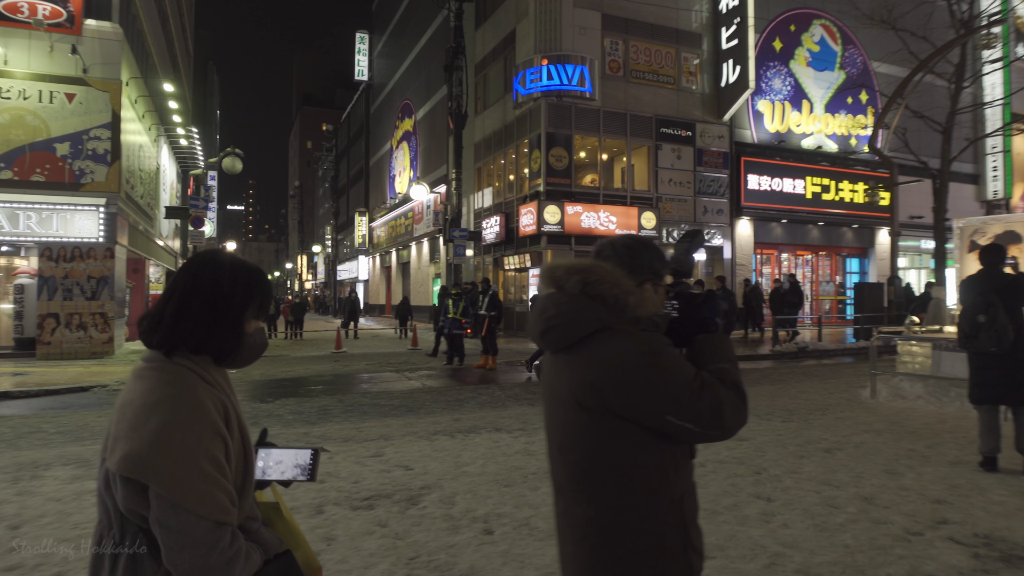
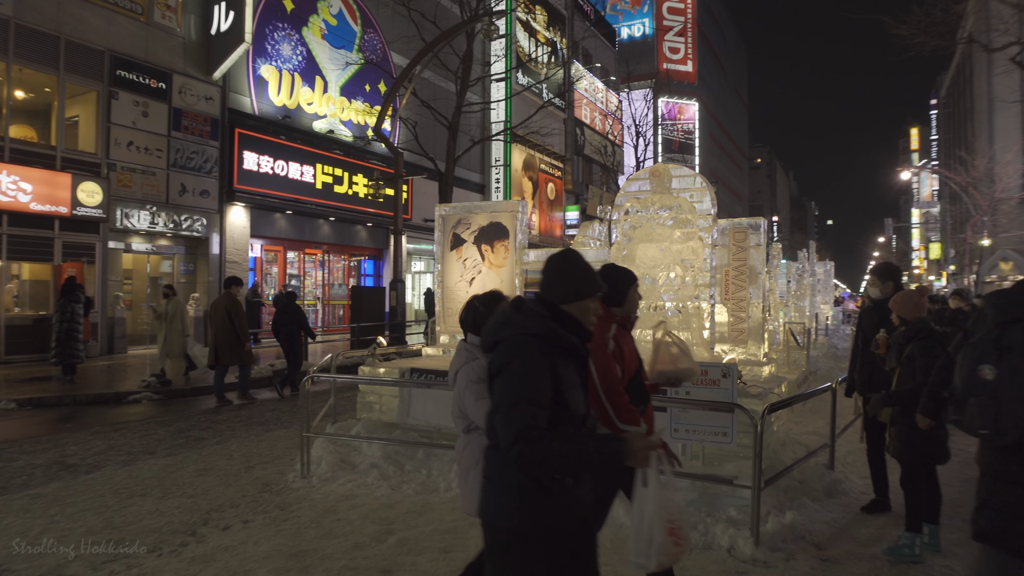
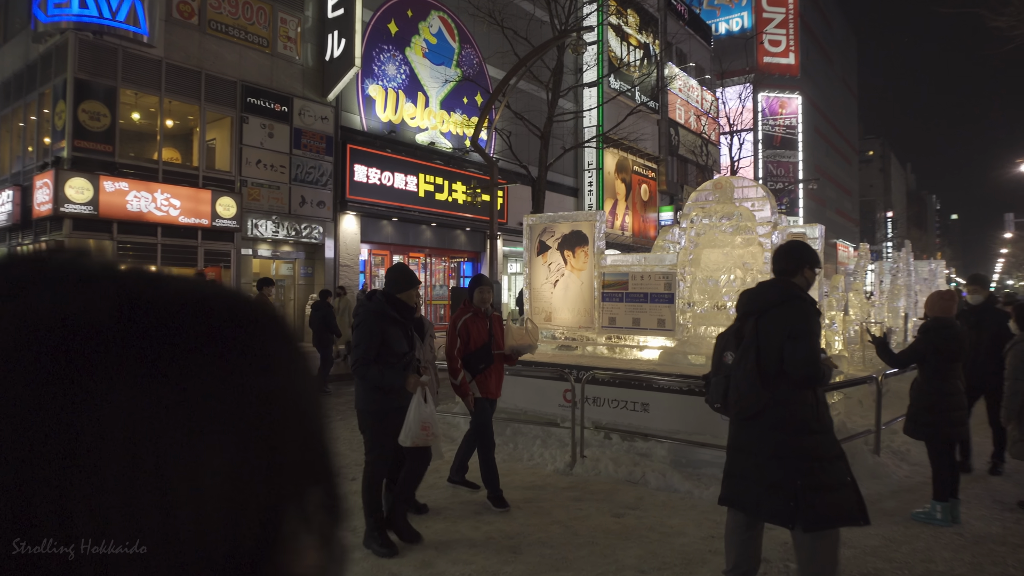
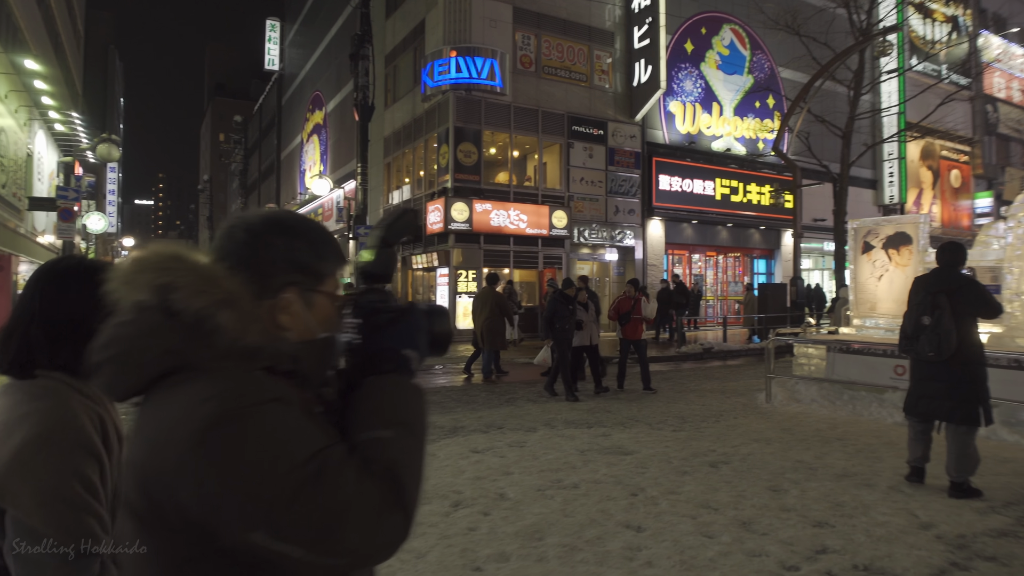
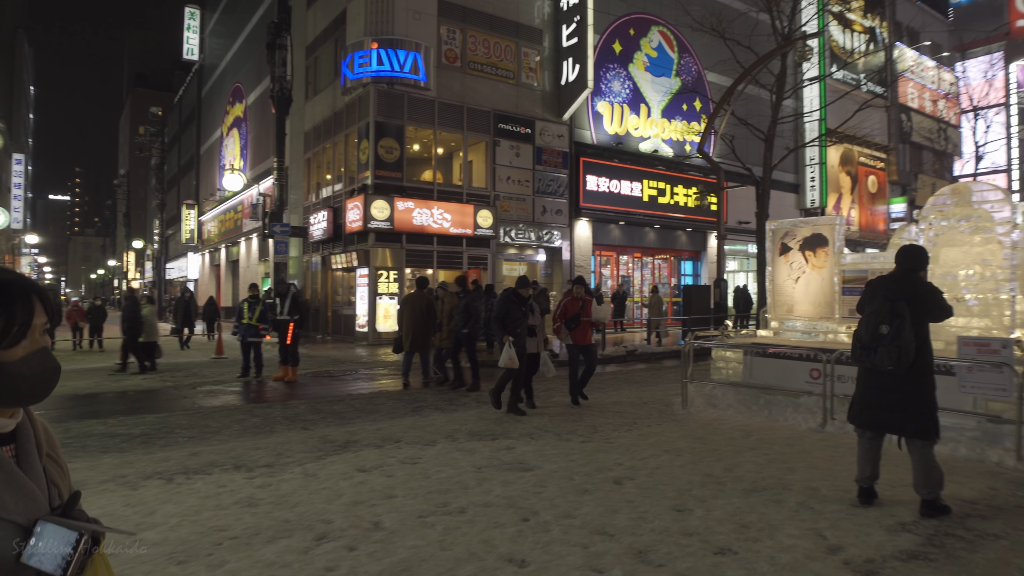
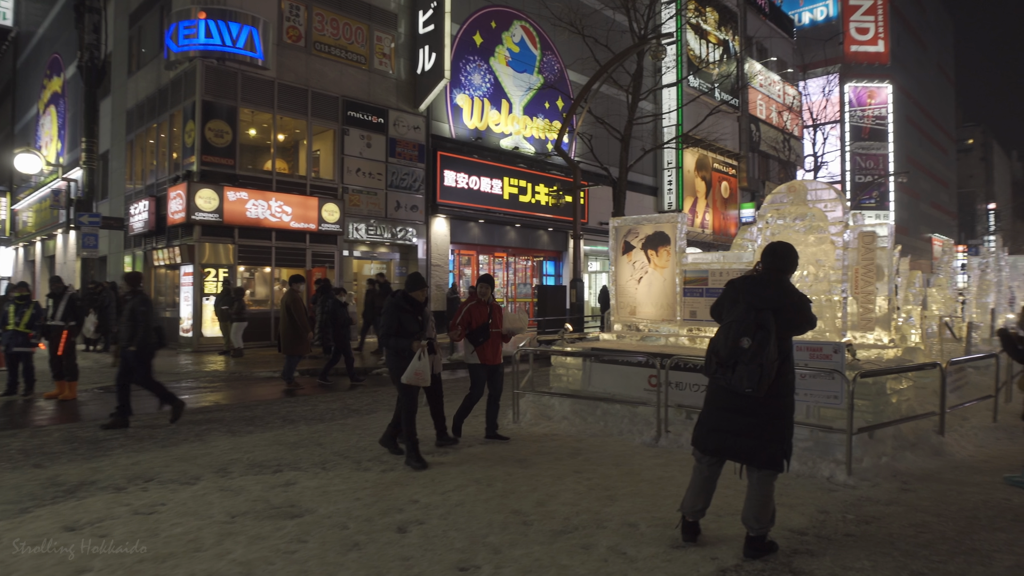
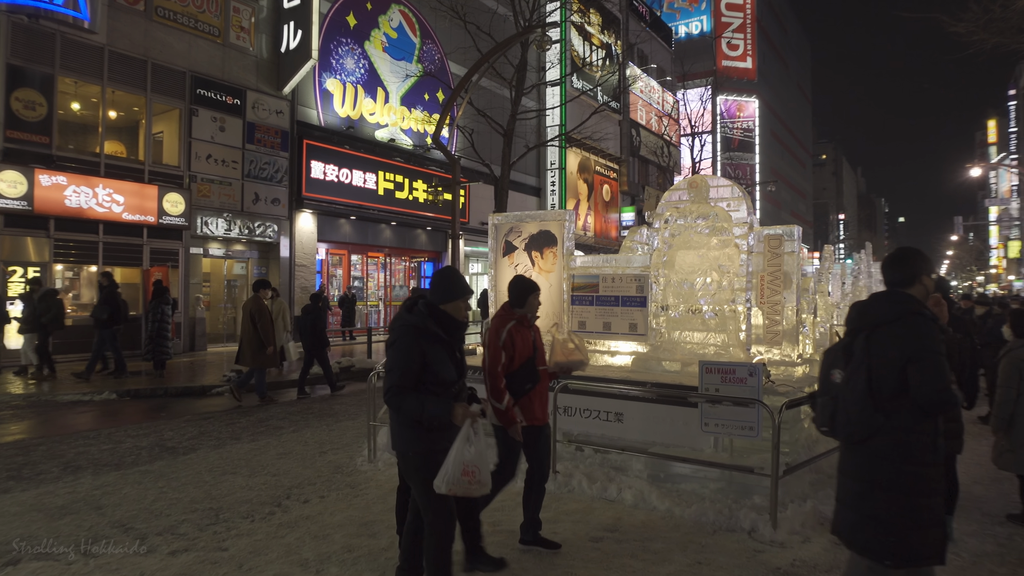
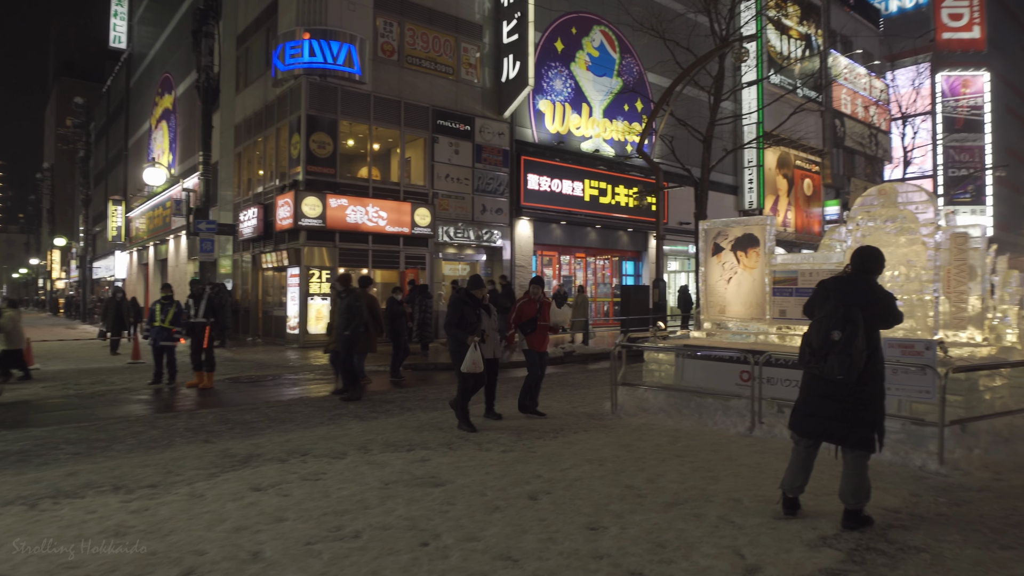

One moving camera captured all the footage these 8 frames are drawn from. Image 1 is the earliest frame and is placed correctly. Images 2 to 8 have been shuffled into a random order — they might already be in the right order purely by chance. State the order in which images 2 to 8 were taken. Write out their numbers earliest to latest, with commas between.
4, 5, 8, 6, 3, 7, 2
